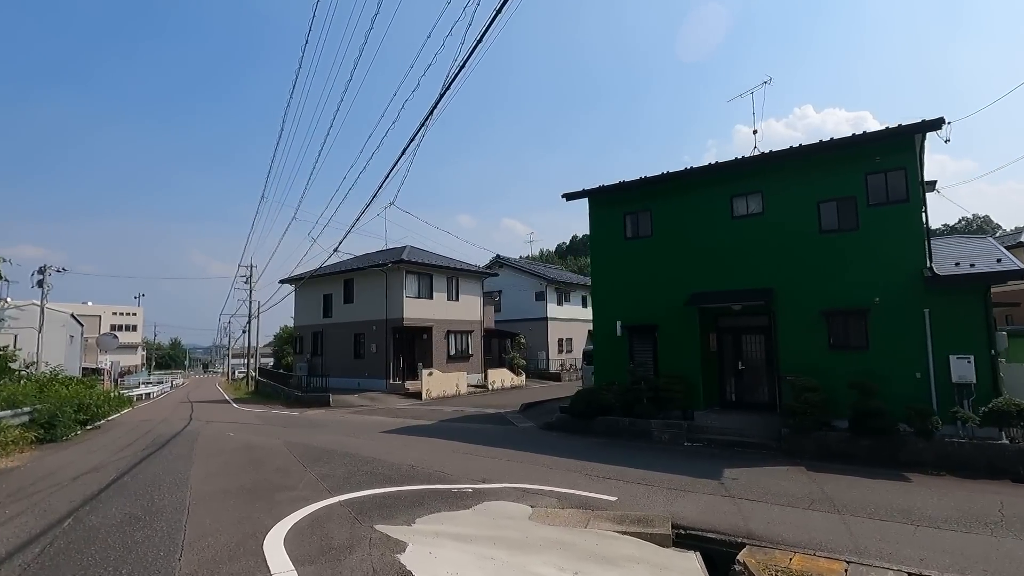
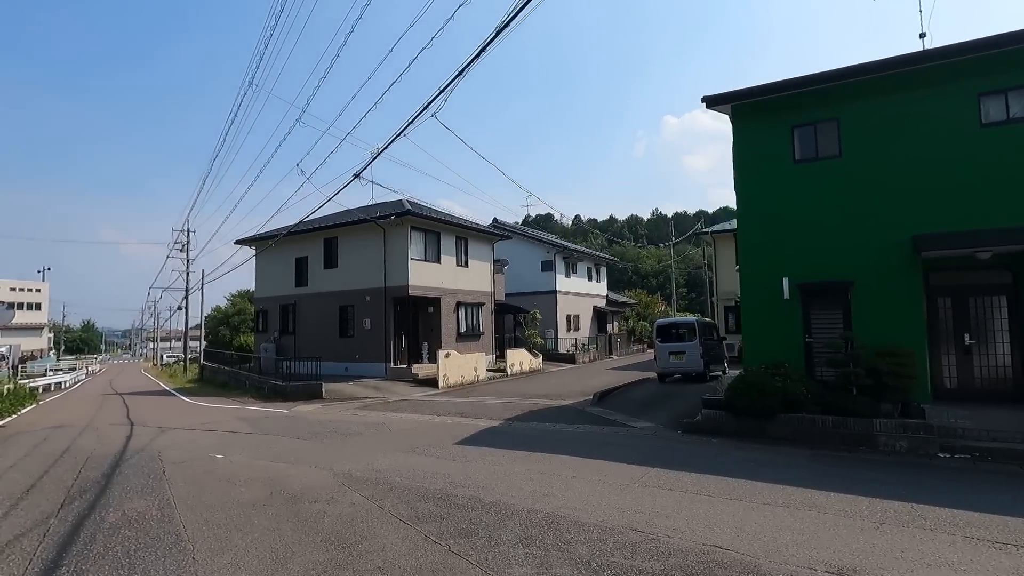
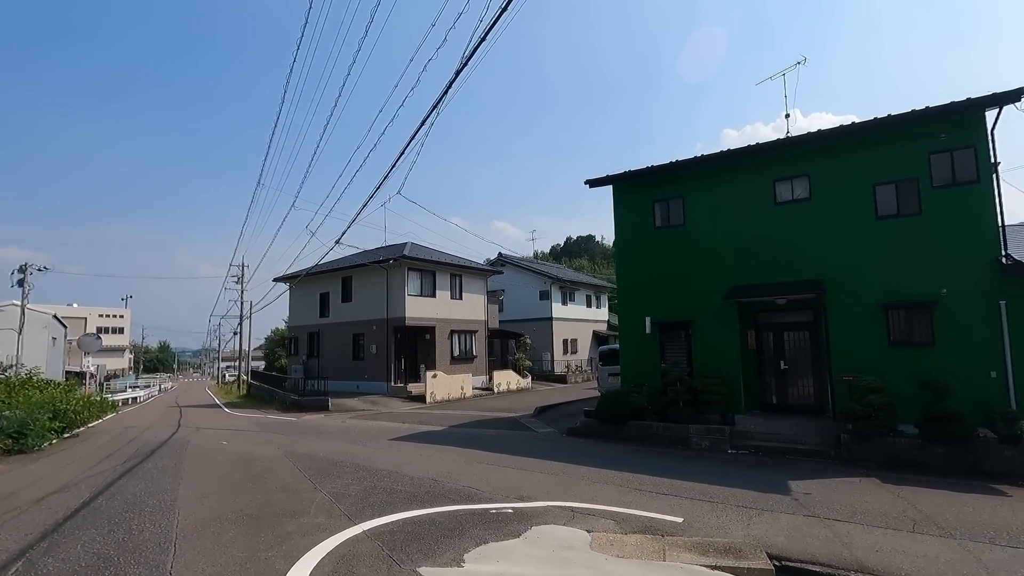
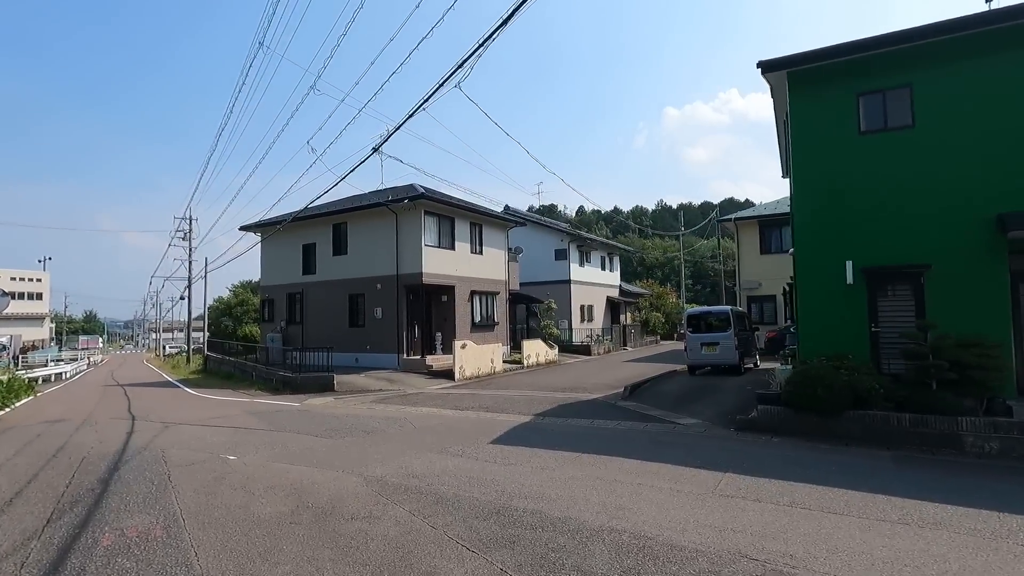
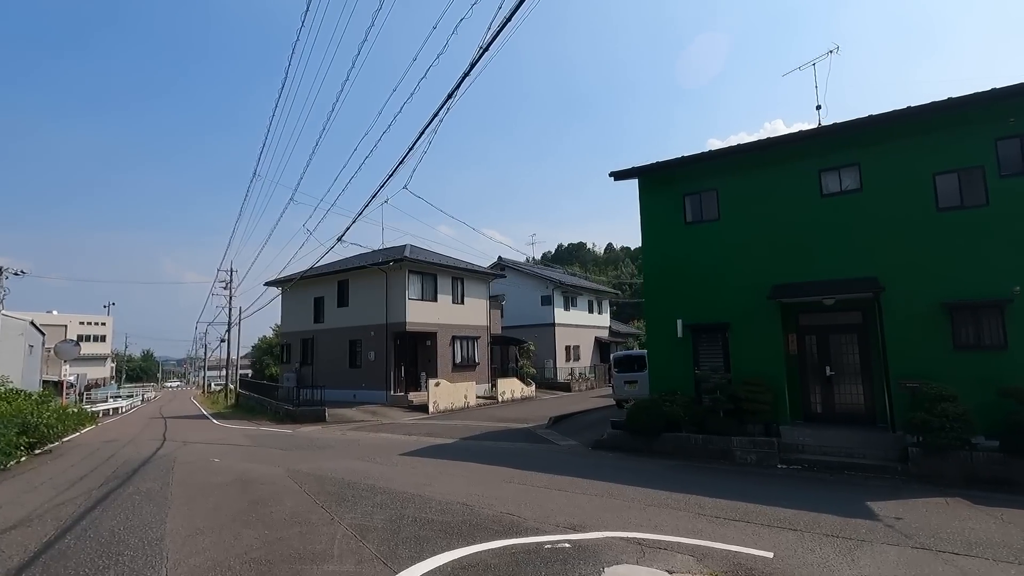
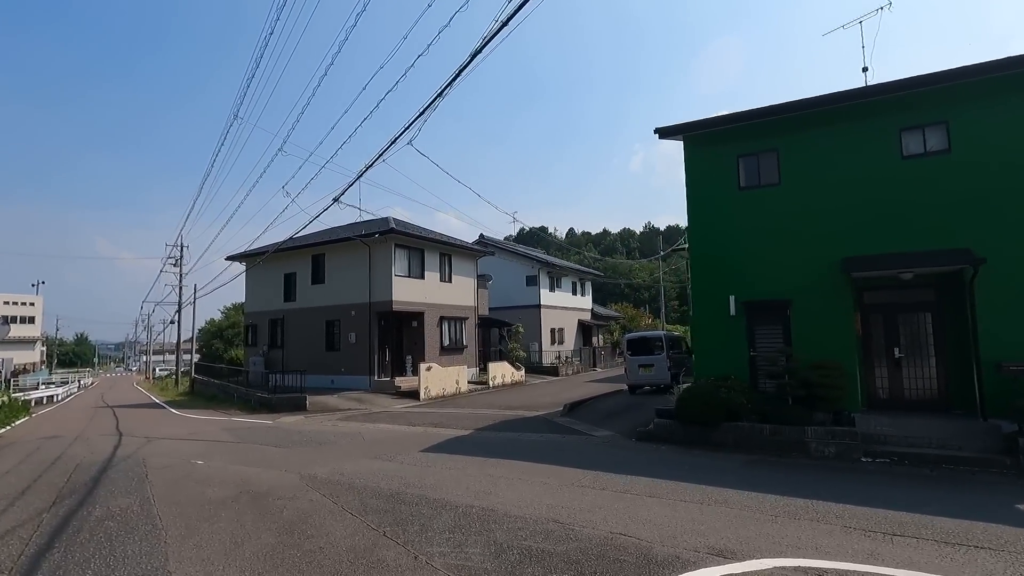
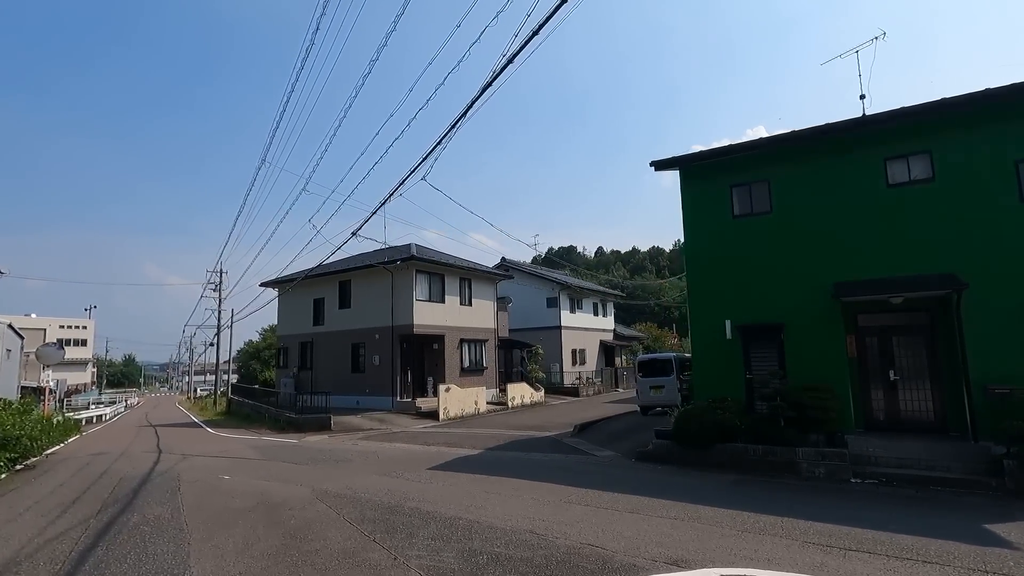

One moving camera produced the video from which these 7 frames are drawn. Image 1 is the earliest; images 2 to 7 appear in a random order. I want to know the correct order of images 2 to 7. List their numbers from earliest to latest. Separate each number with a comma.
3, 5, 7, 6, 2, 4
